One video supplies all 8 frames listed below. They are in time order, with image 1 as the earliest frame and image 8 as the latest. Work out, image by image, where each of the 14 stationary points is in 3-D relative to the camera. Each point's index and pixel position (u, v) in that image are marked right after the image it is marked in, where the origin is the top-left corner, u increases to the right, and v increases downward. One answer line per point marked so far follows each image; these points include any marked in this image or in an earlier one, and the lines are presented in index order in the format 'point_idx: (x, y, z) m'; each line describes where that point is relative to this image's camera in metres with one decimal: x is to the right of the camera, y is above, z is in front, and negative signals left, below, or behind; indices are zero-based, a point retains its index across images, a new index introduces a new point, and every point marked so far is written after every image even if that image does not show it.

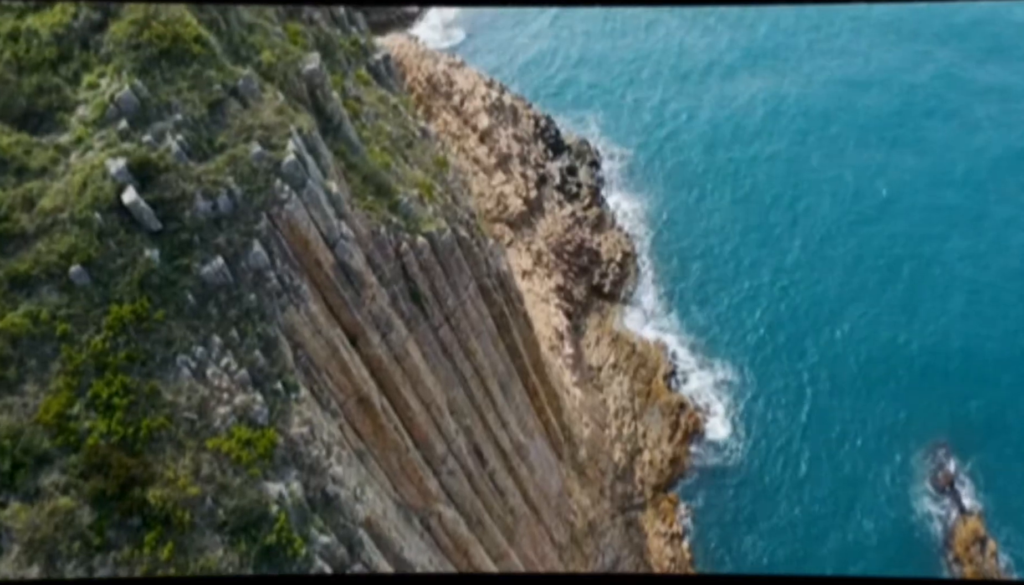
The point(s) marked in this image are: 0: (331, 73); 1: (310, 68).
0: (-3.2, +3.9, +15.6) m
1: (-3.2, +3.5, +13.7) m
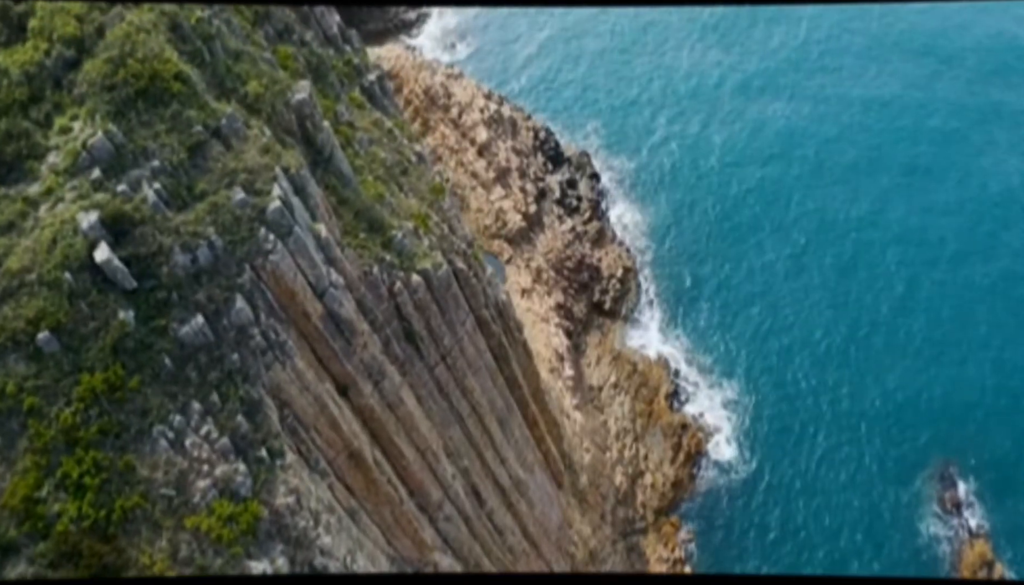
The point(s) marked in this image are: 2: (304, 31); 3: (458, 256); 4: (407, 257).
0: (-3.3, +3.3, +14.9) m
1: (-3.2, +2.9, +13.1) m
2: (-3.8, +4.8, +16.2) m
3: (-0.9, +0.6, +15.2) m
4: (-1.6, +0.5, +13.1) m
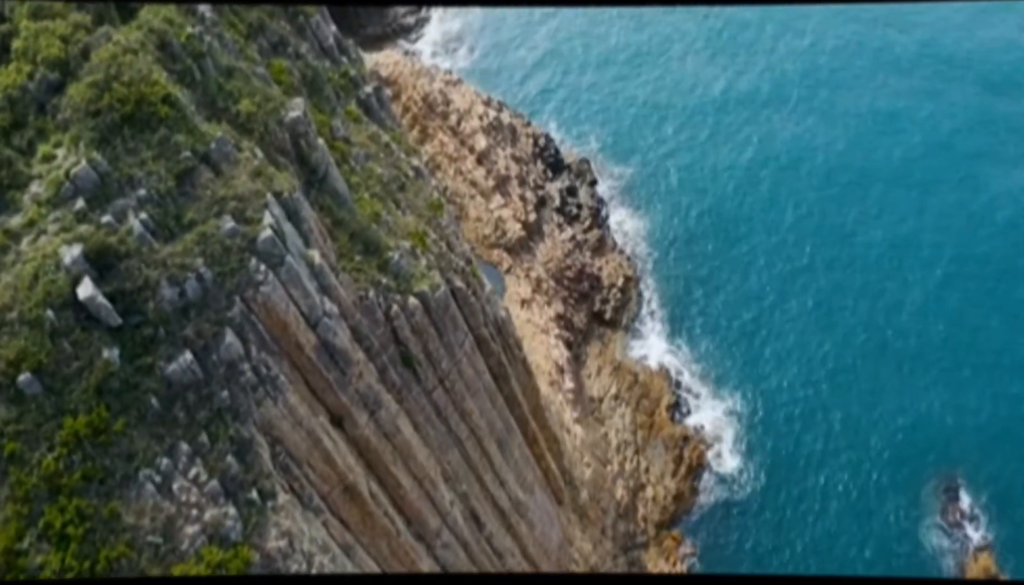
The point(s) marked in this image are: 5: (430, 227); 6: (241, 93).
0: (-3.3, +3.0, +14.6) m
1: (-3.2, +2.6, +12.7) m
2: (-3.9, +4.5, +15.8) m
3: (-0.9, +0.3, +14.9) m
4: (-1.6, +0.2, +12.8) m
5: (-1.4, +1.1, +15.0) m
6: (-3.8, +2.8, +12.3) m
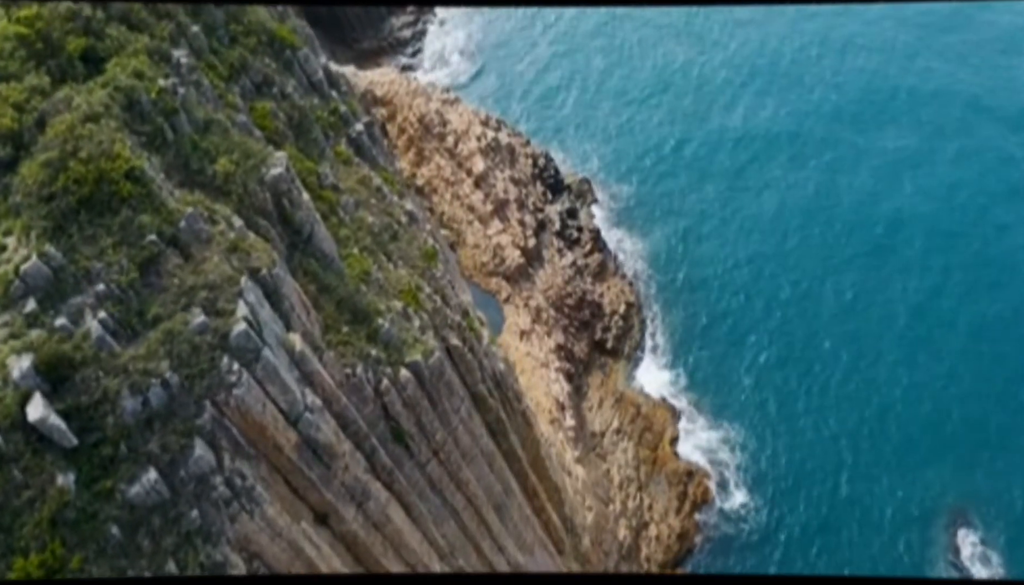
0: (-3.3, +2.1, +13.7) m
1: (-3.2, +1.6, +11.8) m
2: (-3.9, +3.6, +14.8) m
3: (-1.0, -0.6, +14.0) m
4: (-1.6, -0.8, +11.9) m
5: (-1.4, +0.2, +14.1) m
6: (-3.8, +1.8, +11.4) m
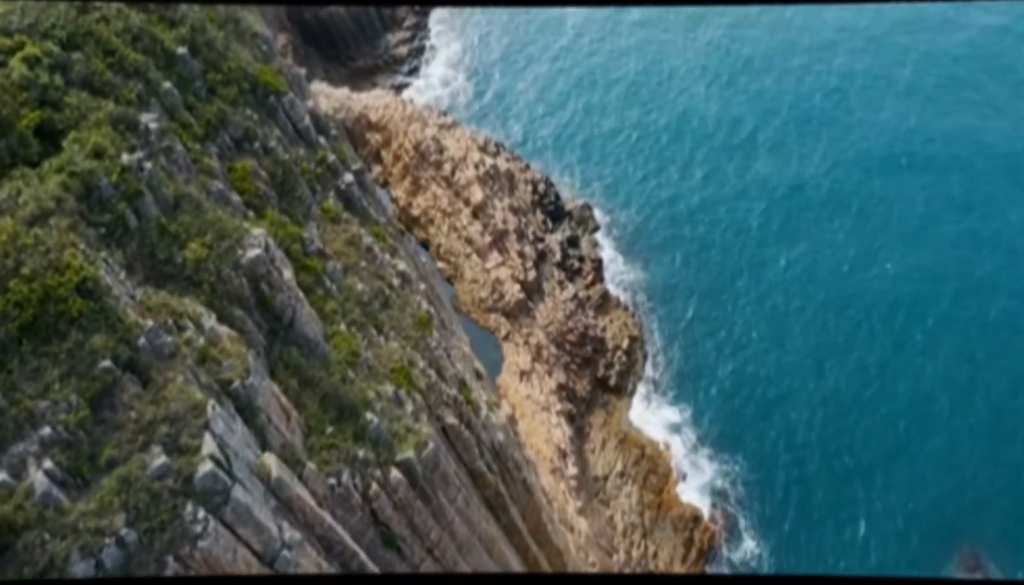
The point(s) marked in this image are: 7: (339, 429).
0: (-3.3, +1.0, +12.6) m
1: (-3.2, +0.5, +10.7) m
2: (-3.9, +2.5, +13.7) m
3: (-1.0, -1.7, +13.0) m
4: (-1.6, -1.9, +10.9) m
5: (-1.4, -0.9, +13.1) m
6: (-3.8, +0.7, +10.3) m
7: (-2.1, -1.6, +10.5) m
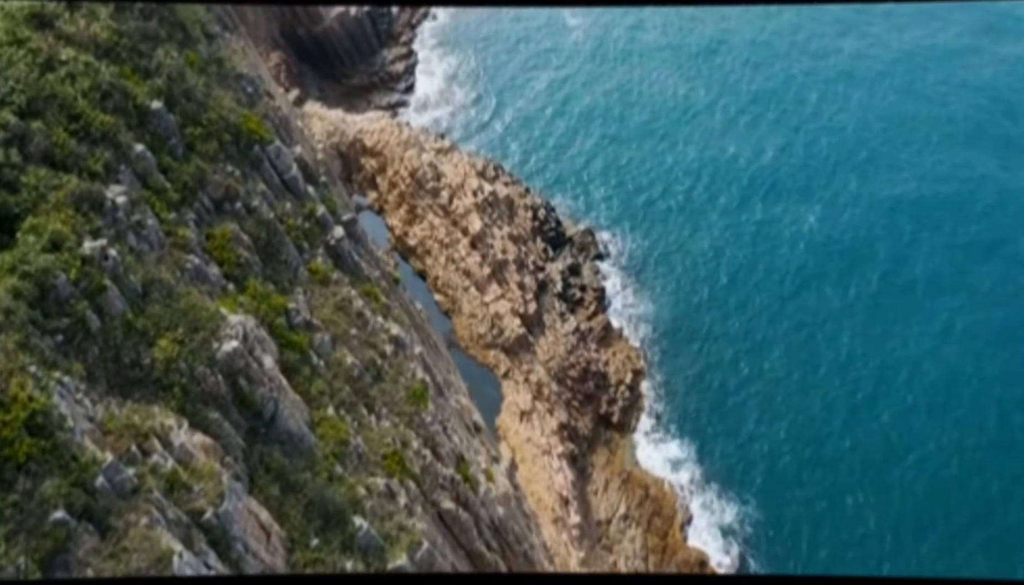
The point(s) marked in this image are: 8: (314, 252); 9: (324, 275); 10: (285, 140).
0: (-3.3, -0.1, +11.7) m
1: (-3.2, -0.6, +9.8) m
2: (-3.9, +1.5, +12.8) m
3: (-0.9, -2.7, +12.1) m
4: (-1.6, -3.0, +10.0) m
5: (-1.4, -1.9, +12.2) m
6: (-3.8, -0.4, +9.4) m
7: (-2.1, -2.7, +9.6) m
8: (-3.1, +0.6, +13.5) m
9: (-2.8, +0.3, +13.1) m
10: (-3.8, +2.6, +14.7) m
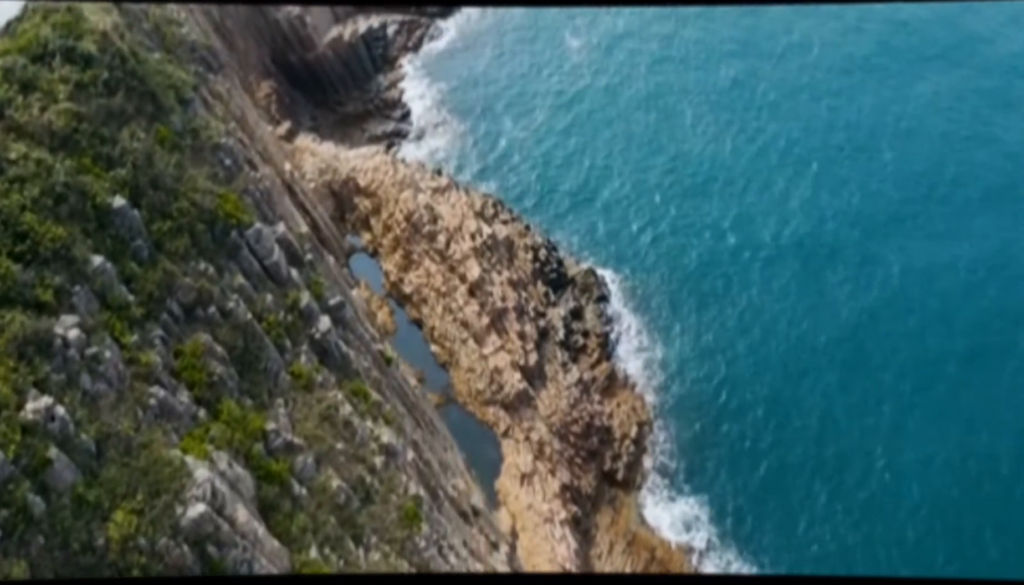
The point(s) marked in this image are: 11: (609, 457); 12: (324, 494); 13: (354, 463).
0: (-3.2, -1.6, +10.5) m
1: (-3.1, -2.1, +8.7) m
2: (-3.8, 0.0, +11.6) m
3: (-0.9, -4.2, +11.0) m
4: (-1.5, -4.5, +9.0) m
5: (-1.4, -3.4, +11.1) m
6: (-3.8, -2.0, +8.2) m
7: (-2.0, -4.3, +8.6) m
8: (-3.0, -0.8, +12.3) m
9: (-2.8, -1.2, +11.9) m
10: (-3.8, +1.2, +13.5) m
11: (+2.4, -3.9, +20.9) m
12: (-2.3, -2.6, +10.8) m
13: (-2.1, -2.3, +11.6) m
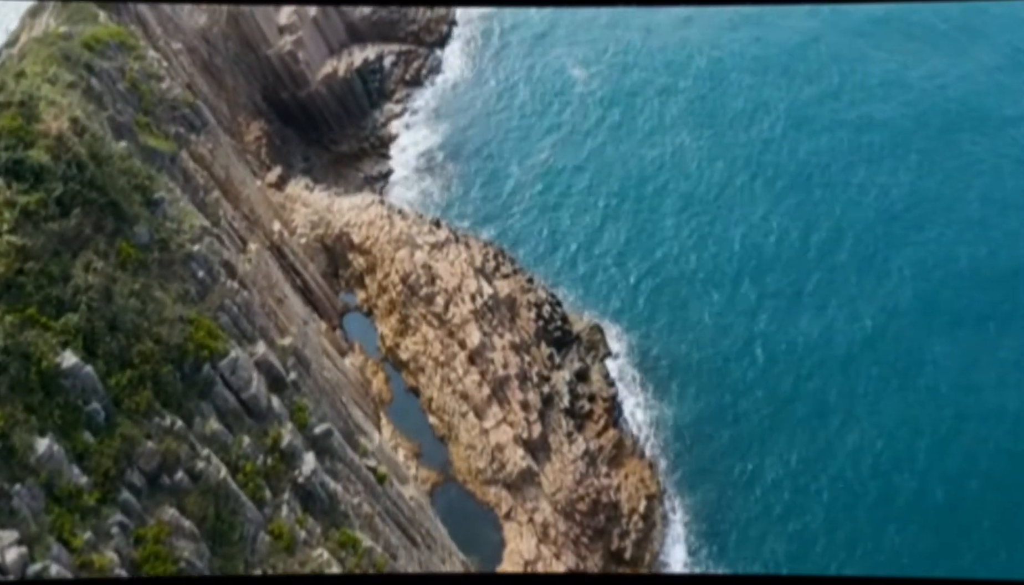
0: (-3.2, -3.4, +9.2) m
1: (-3.1, -4.1, +7.4) m
2: (-3.7, -1.8, +10.2) m
3: (-0.8, -6.1, +9.8) m
4: (-1.5, -6.5, +7.8) m
5: (-1.3, -5.3, +9.9) m
6: (-3.7, -3.9, +7.0) m
7: (-2.0, -6.2, +7.4) m
8: (-3.0, -2.6, +11.0) m
9: (-2.7, -3.0, +10.6) m
10: (-3.7, -0.6, +12.1) m
11: (+2.4, -5.4, +19.7) m
12: (-2.3, -4.4, +9.5) m
13: (-2.0, -4.1, +10.3) m
